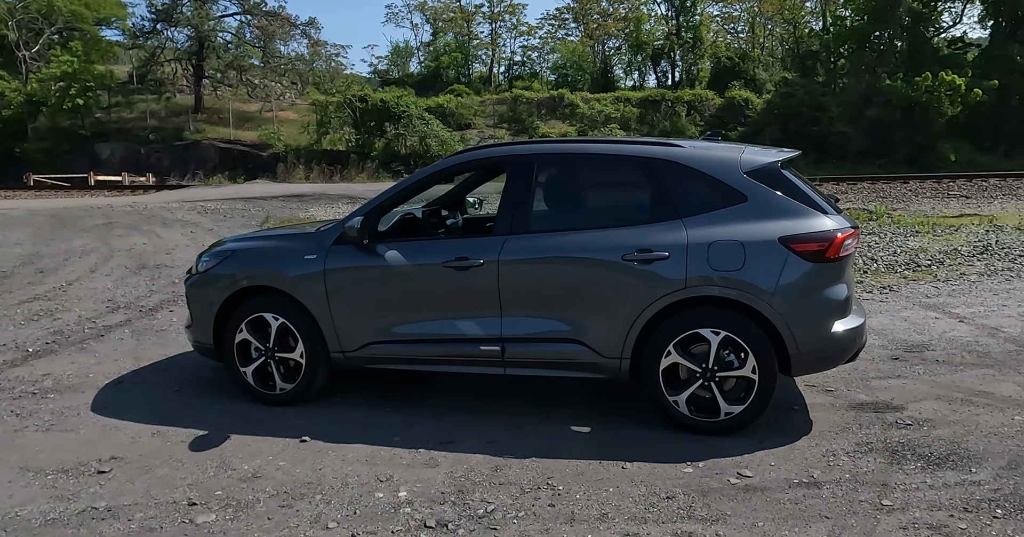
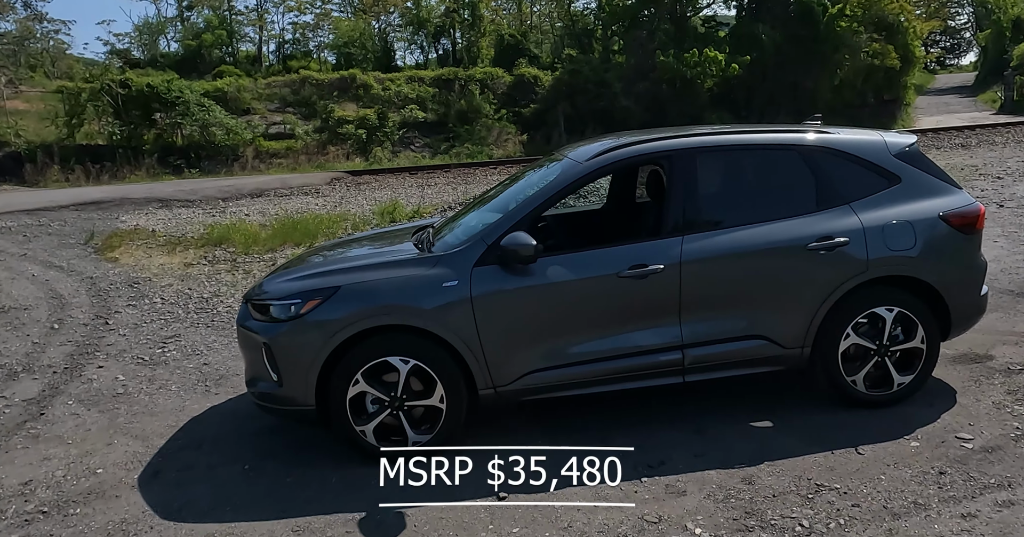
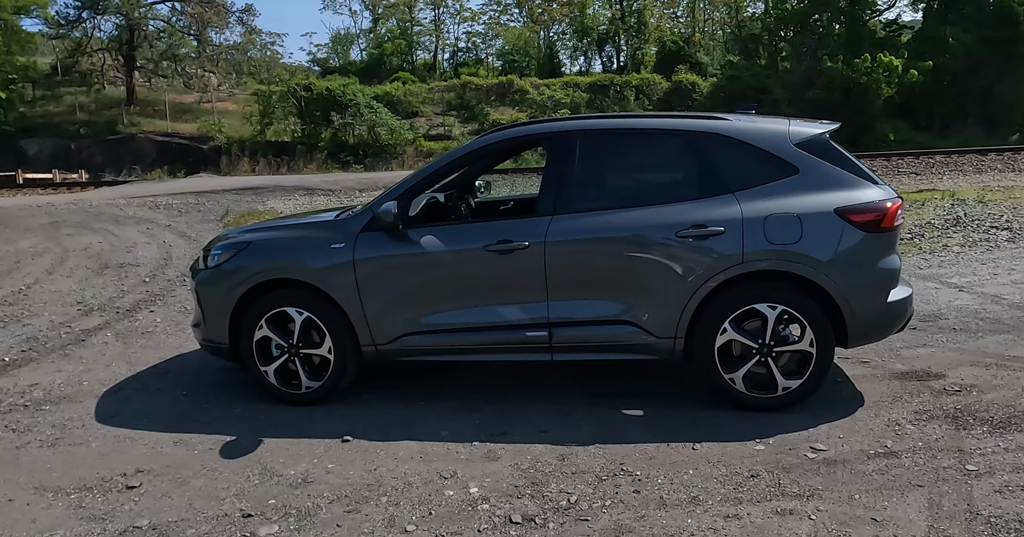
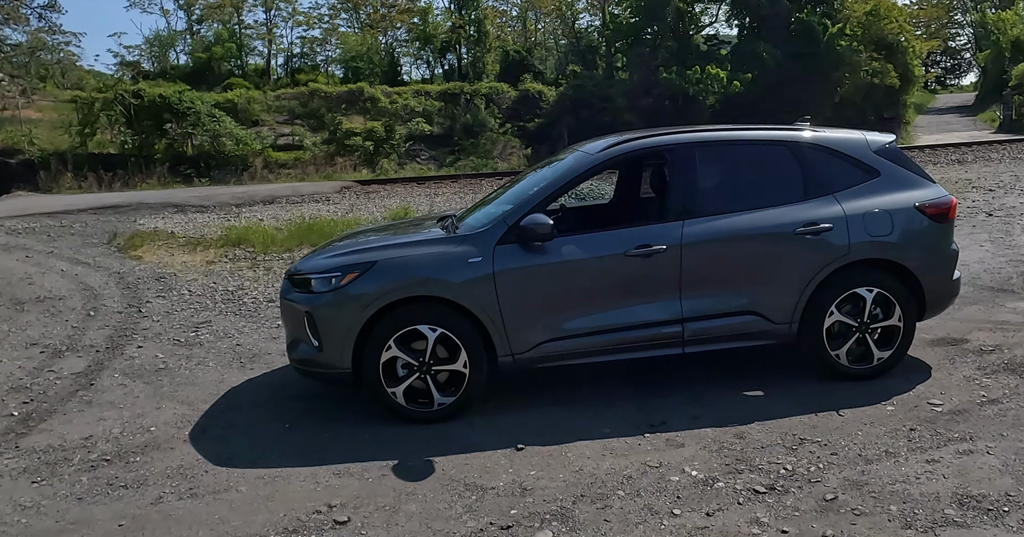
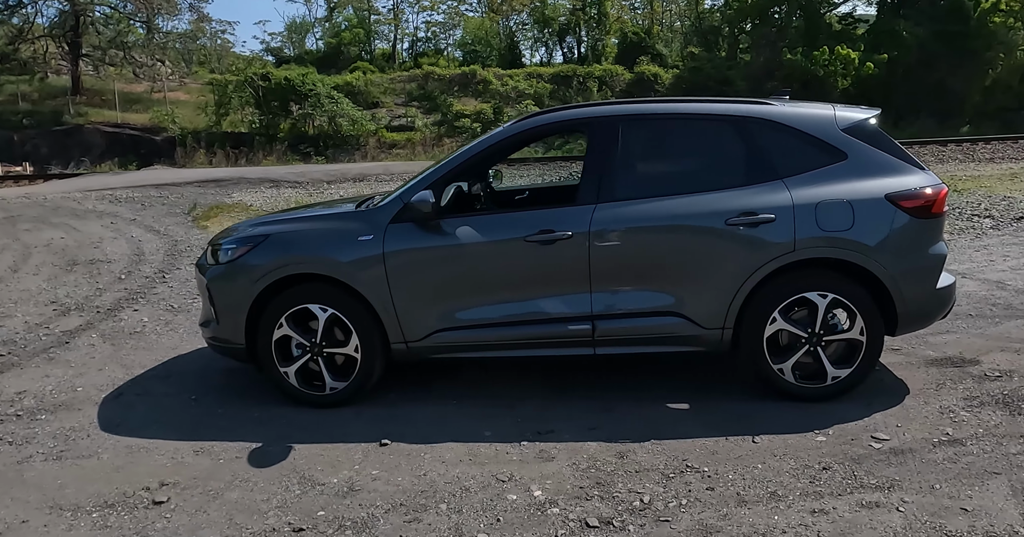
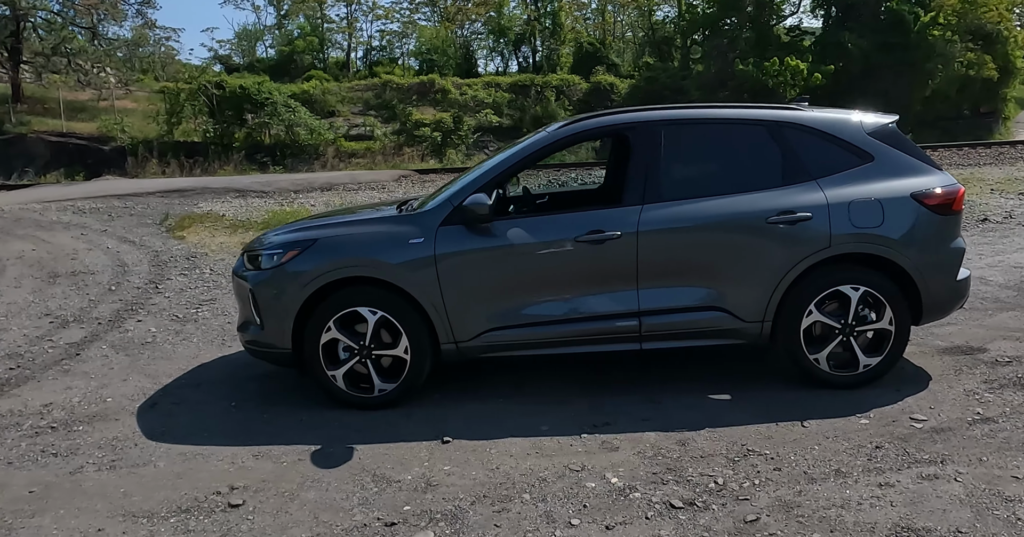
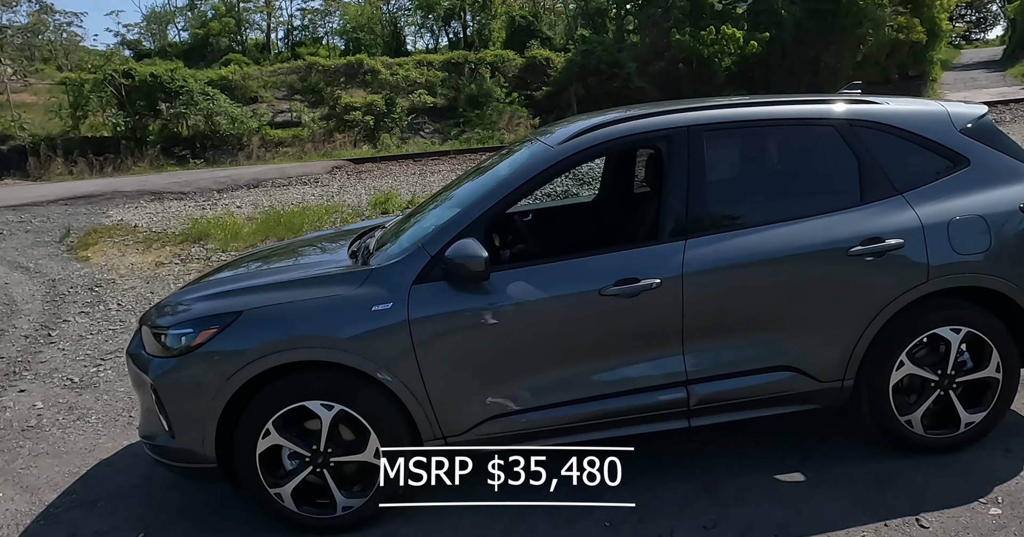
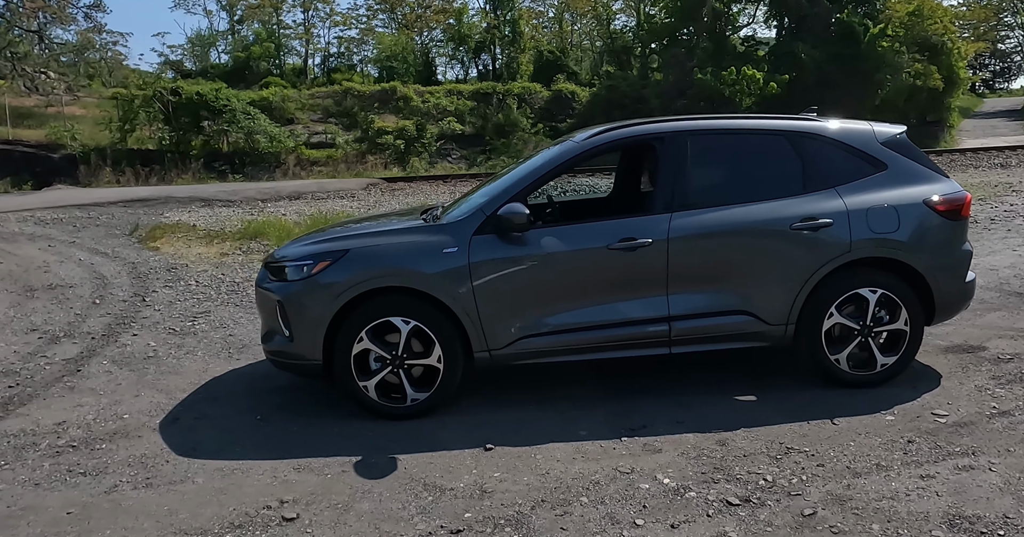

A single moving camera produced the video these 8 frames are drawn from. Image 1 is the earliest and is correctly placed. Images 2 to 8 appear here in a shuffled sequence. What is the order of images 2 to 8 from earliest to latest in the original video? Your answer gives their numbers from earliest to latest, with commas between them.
3, 5, 6, 8, 4, 2, 7
